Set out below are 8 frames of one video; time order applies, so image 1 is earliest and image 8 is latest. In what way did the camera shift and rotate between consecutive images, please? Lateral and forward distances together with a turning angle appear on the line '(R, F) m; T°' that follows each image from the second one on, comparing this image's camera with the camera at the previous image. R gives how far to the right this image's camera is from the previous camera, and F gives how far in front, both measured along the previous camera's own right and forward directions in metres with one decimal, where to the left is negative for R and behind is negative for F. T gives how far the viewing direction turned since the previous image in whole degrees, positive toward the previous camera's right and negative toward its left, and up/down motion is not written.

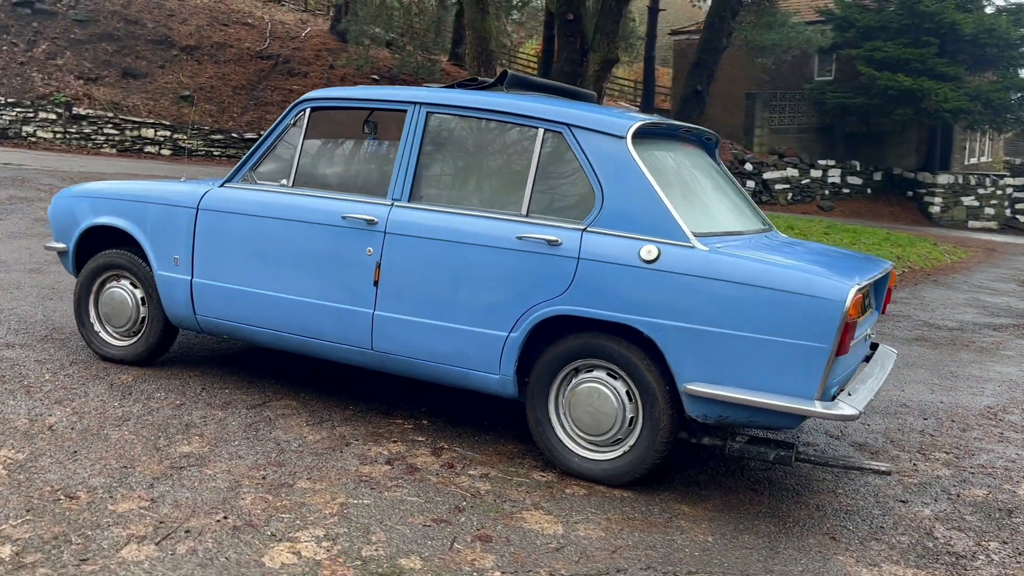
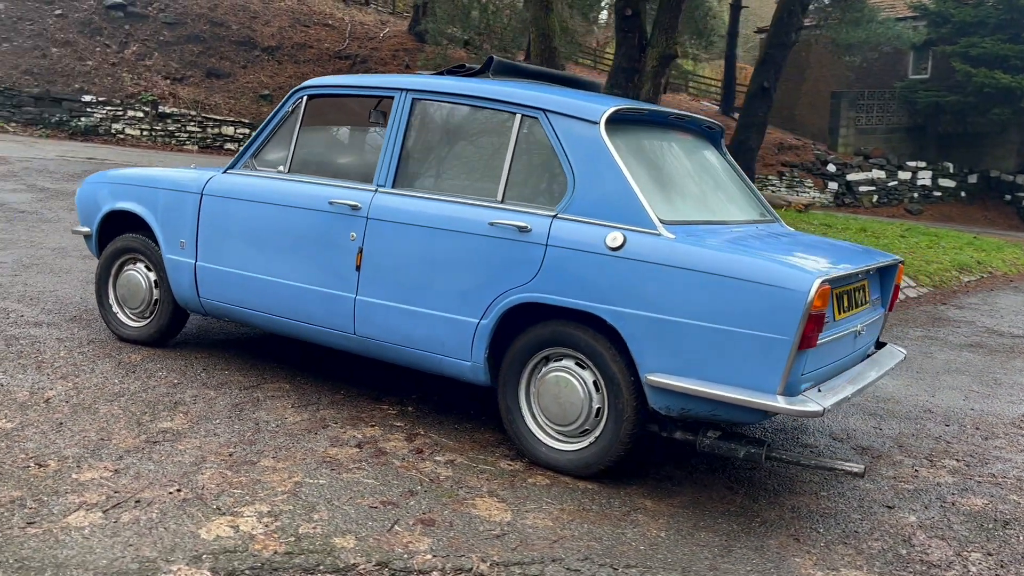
(+0.5, +0.1) m; -5°
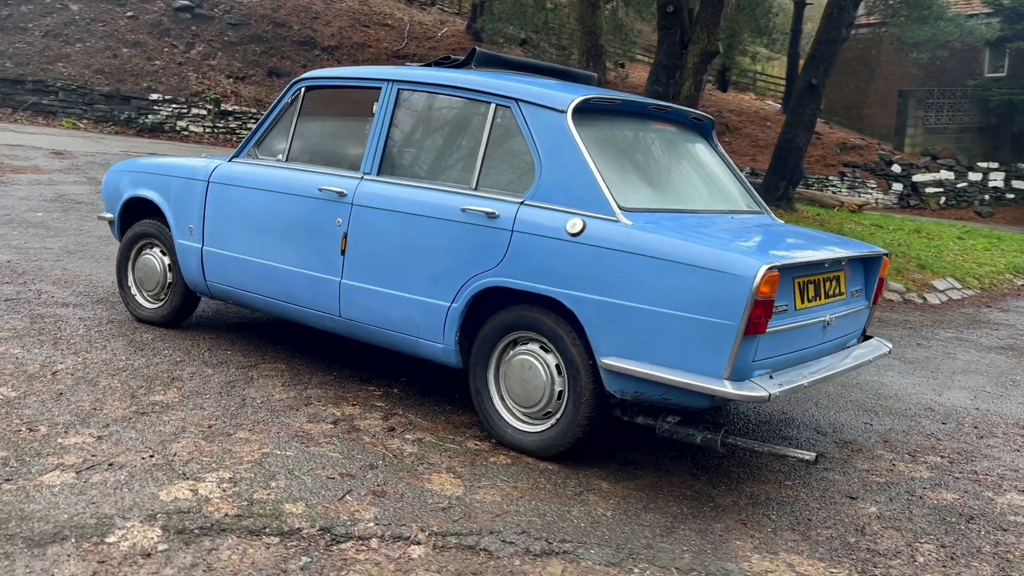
(+0.4, -0.1) m; -4°
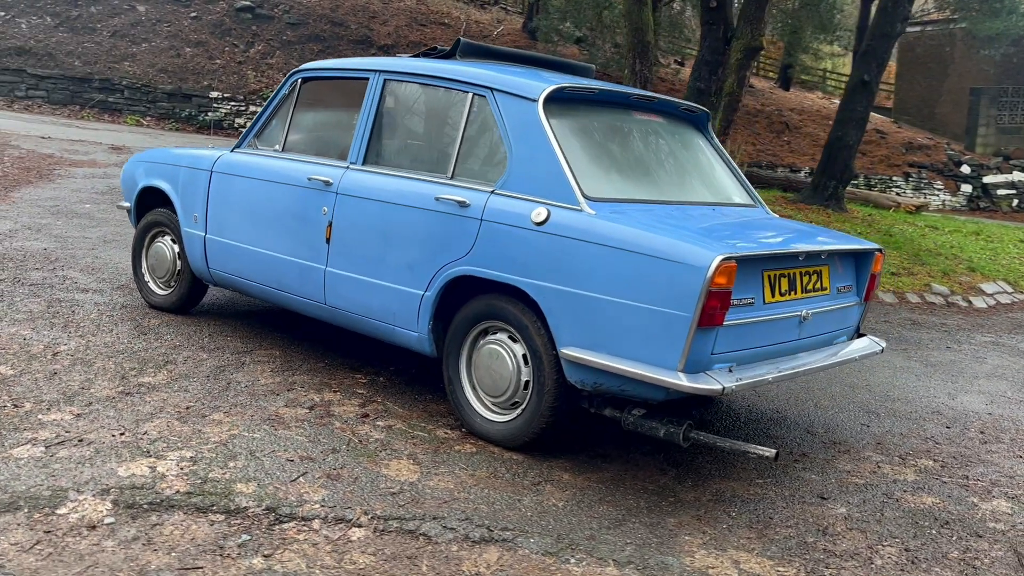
(+0.4, 0.0) m; -4°
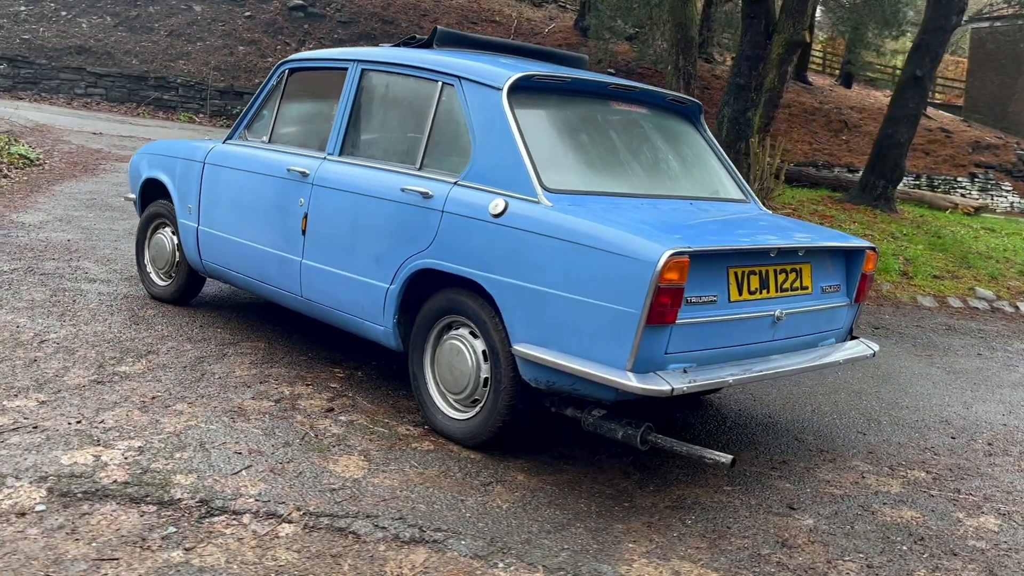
(+0.4, +0.1) m; -4°
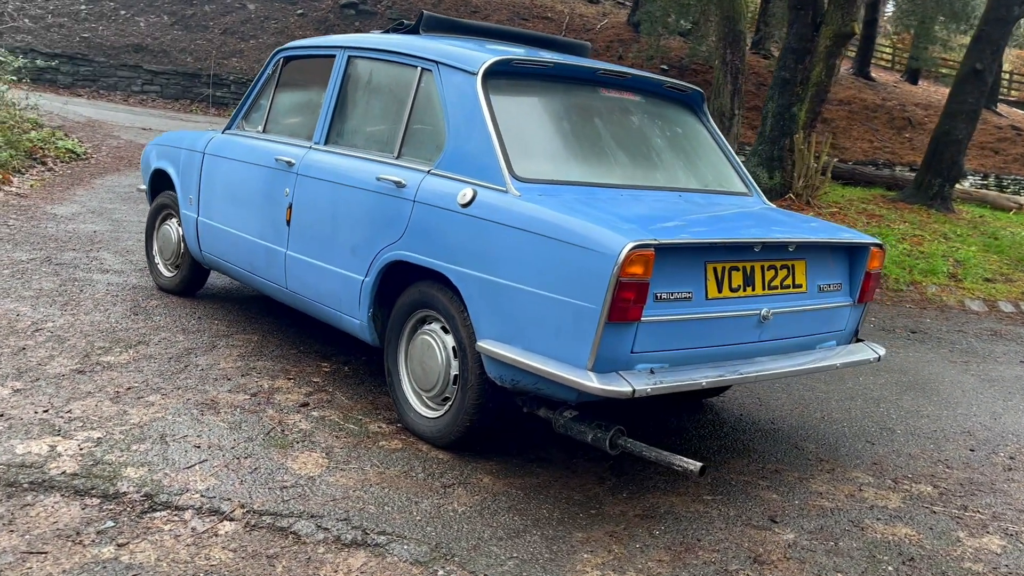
(+0.4, +0.2) m; -4°
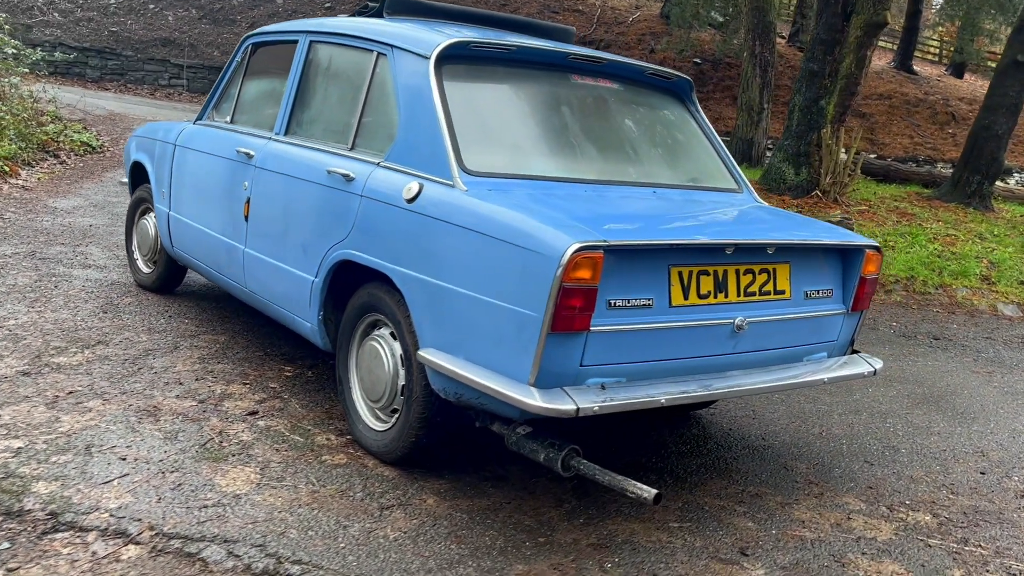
(+0.3, +0.3) m; -2°
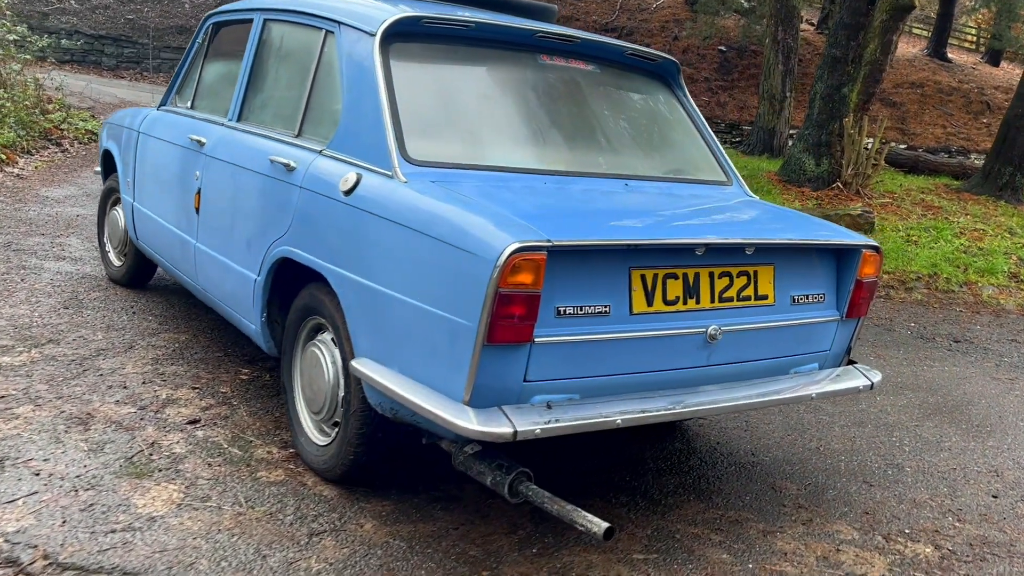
(+0.3, +0.3) m; -2°
